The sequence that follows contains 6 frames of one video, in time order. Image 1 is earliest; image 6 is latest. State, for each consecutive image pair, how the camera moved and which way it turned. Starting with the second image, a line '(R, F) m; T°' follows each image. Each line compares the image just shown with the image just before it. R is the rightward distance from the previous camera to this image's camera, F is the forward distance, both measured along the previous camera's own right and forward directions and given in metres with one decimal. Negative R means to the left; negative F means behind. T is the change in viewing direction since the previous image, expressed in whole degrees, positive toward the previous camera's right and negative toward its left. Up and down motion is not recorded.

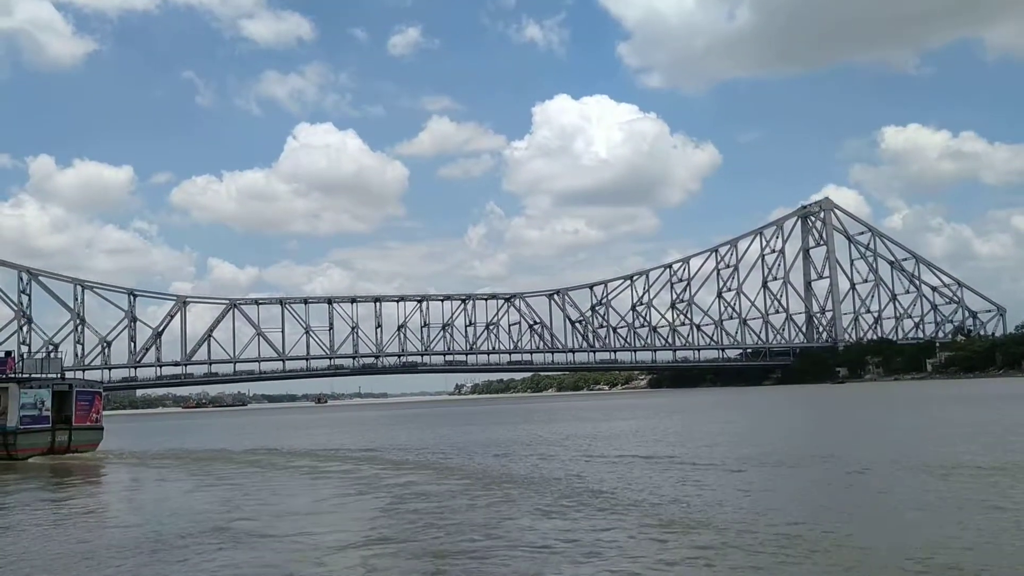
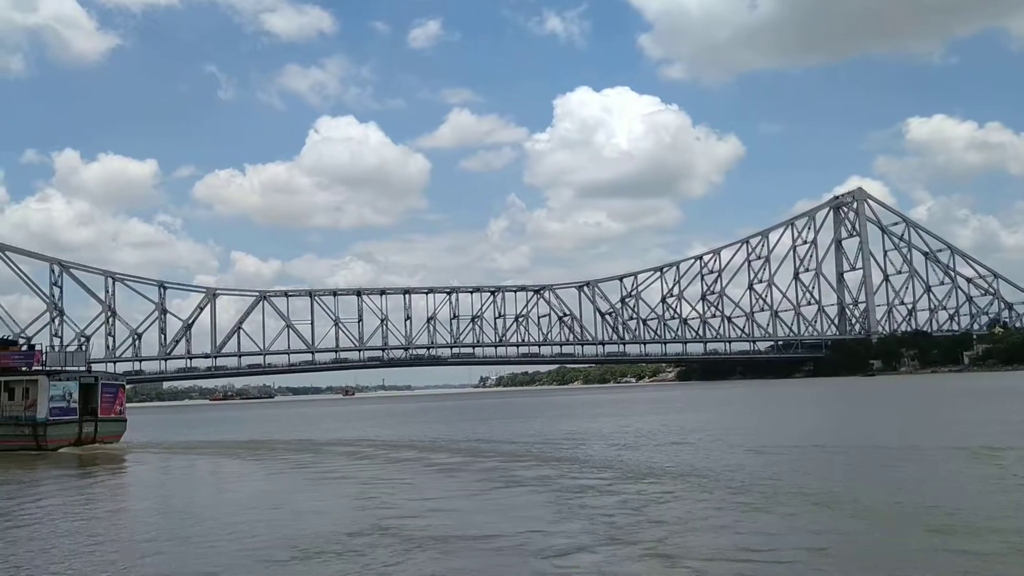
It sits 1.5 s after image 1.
(-0.6, +0.4) m; -1°
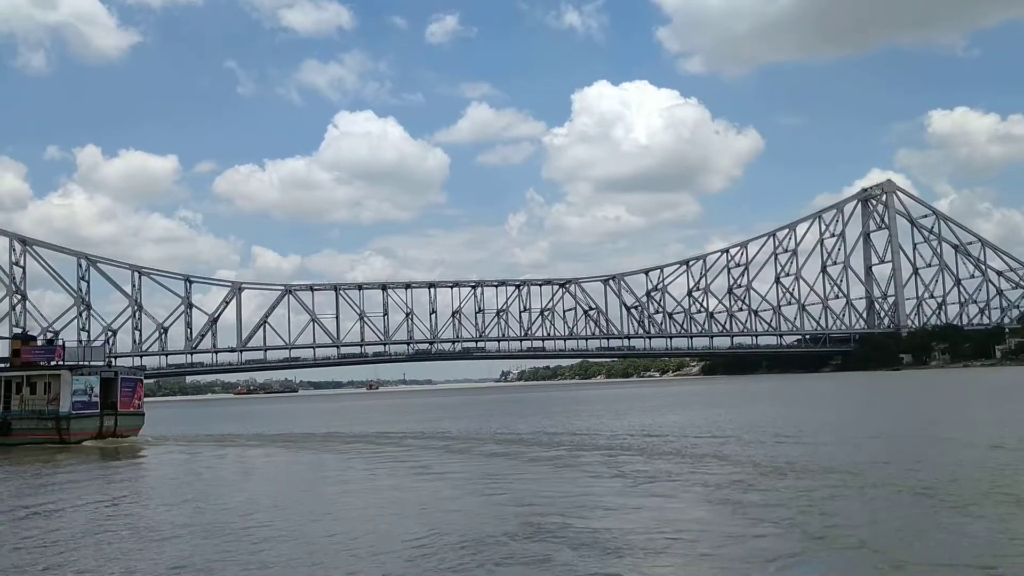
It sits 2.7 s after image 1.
(-0.5, +0.3) m; -1°
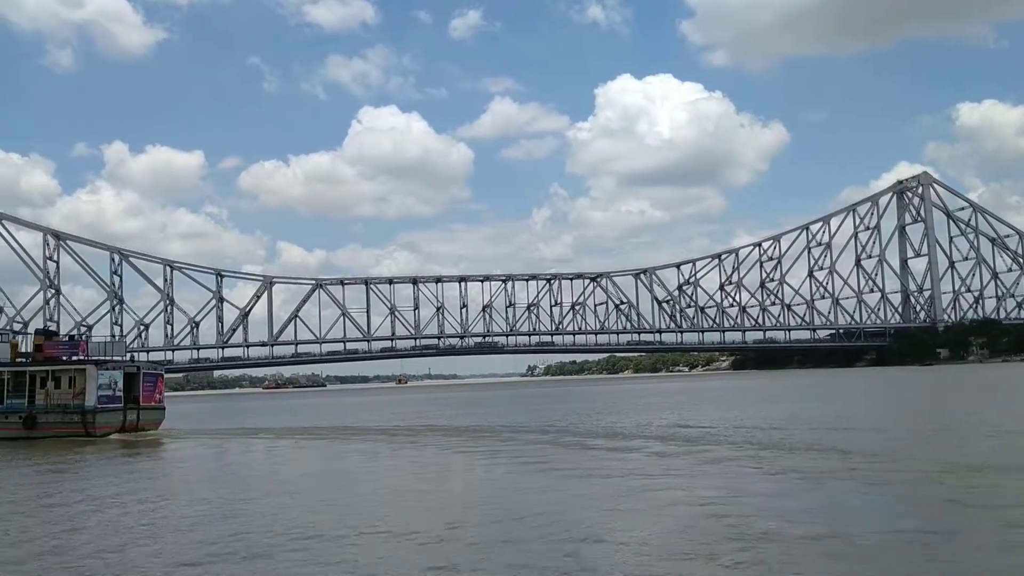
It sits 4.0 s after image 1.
(-0.5, +0.3) m; -1°
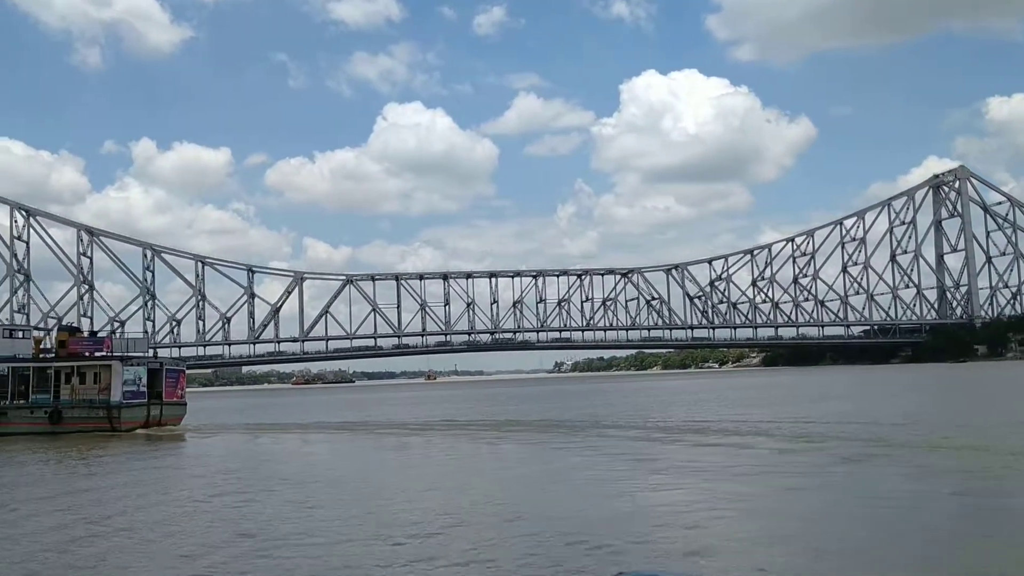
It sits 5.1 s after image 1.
(-0.4, +0.3) m; -1°
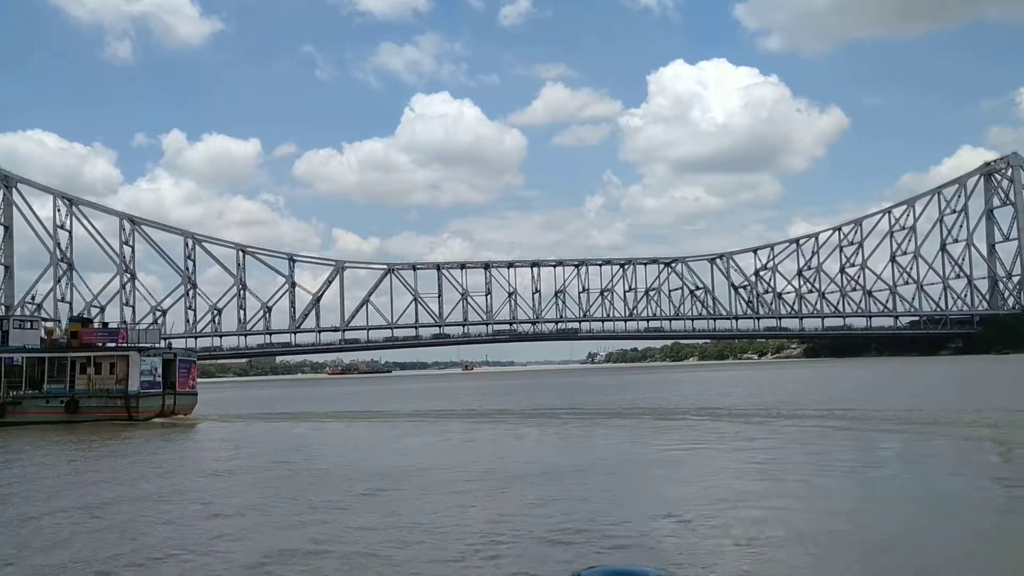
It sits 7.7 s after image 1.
(-1.1, +0.7) m; -1°
